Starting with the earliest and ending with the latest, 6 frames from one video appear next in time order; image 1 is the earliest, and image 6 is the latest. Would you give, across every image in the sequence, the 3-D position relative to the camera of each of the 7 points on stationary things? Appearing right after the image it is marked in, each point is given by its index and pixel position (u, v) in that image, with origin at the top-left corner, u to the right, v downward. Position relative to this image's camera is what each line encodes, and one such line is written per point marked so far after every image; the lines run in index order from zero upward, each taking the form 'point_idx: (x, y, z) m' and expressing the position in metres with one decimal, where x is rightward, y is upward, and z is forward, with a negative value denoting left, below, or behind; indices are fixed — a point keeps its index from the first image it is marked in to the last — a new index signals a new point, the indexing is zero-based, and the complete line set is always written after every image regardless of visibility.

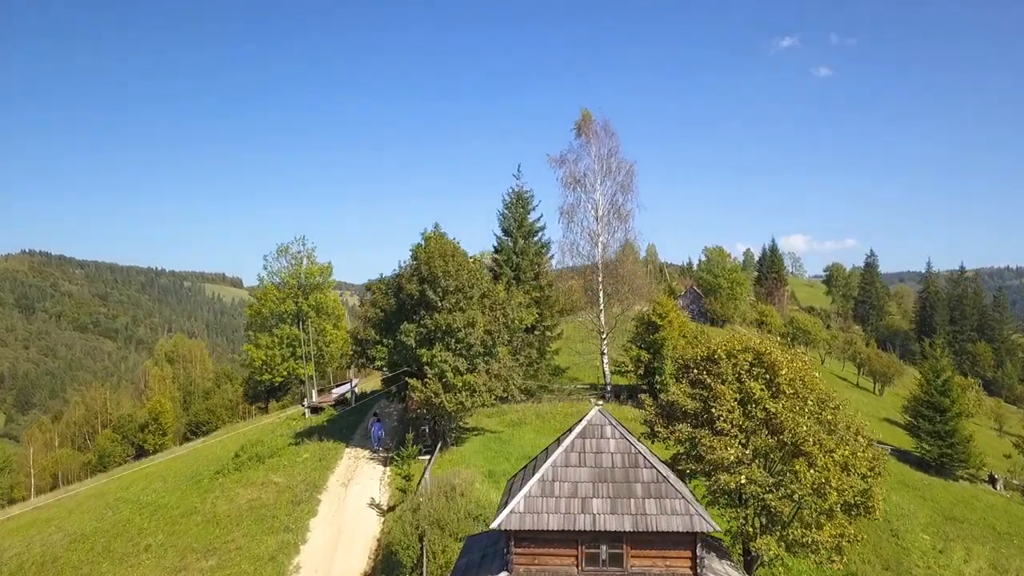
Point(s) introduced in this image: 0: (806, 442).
0: (+7.3, -3.9, +13.6) m
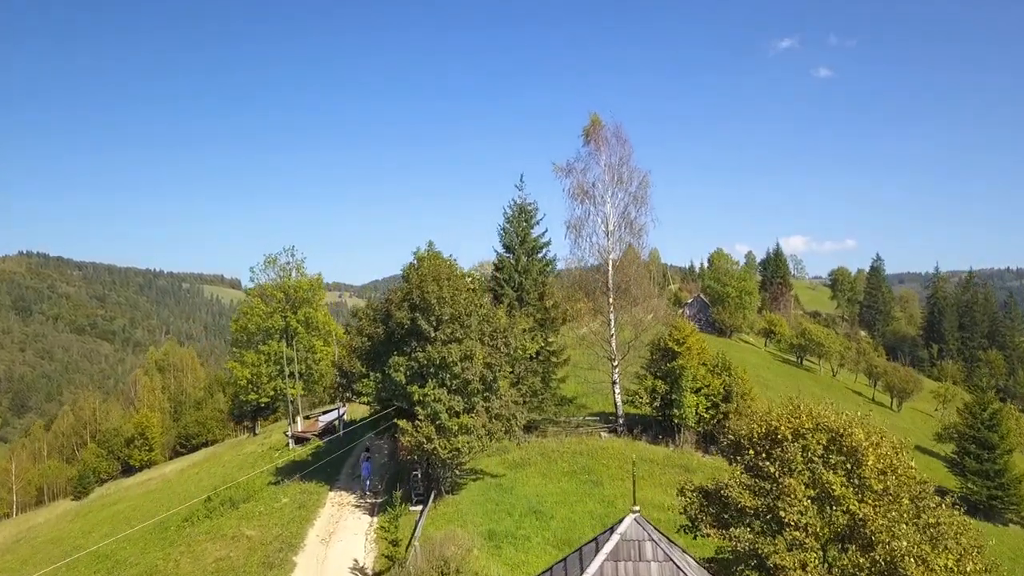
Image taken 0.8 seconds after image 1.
0: (+7.4, -5.1, +10.5) m
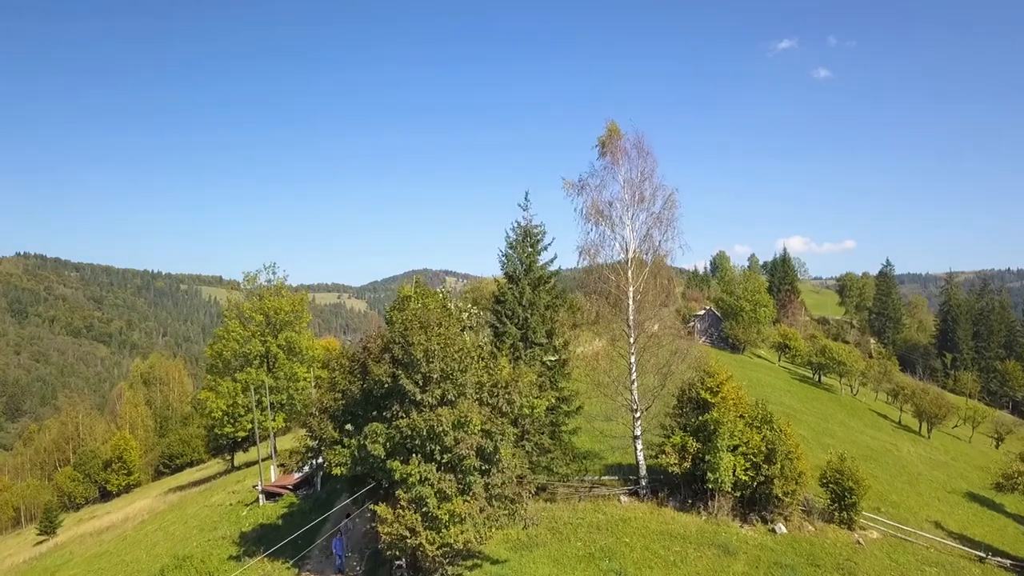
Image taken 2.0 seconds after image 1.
0: (+7.6, -6.9, +5.8) m
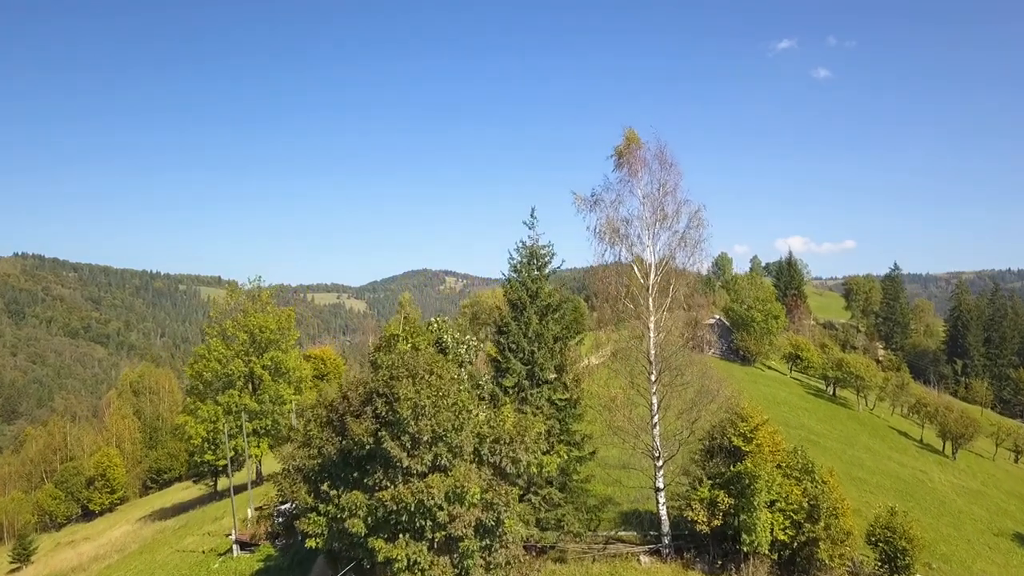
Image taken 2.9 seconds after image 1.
0: (+7.8, -8.2, +2.5) m
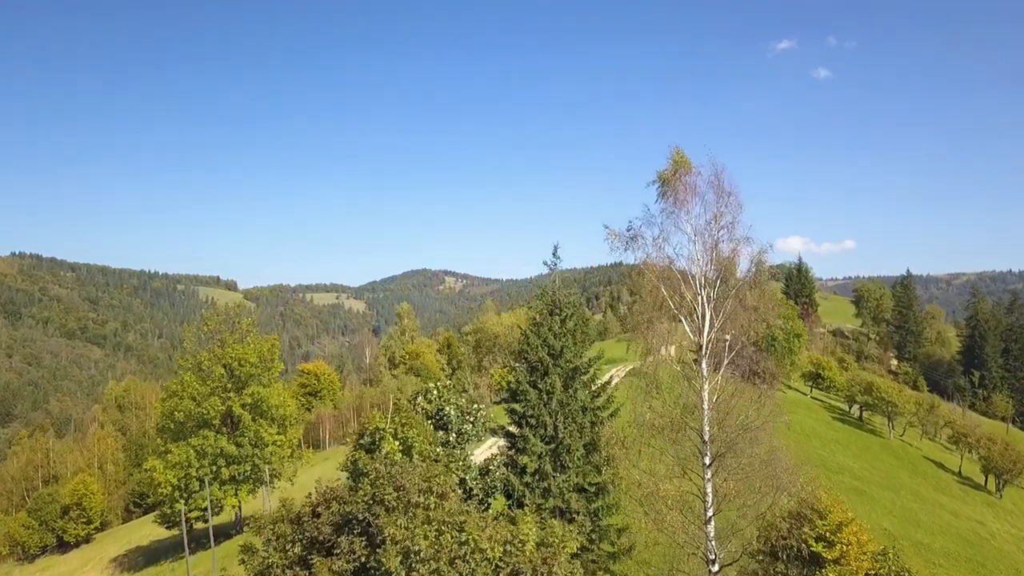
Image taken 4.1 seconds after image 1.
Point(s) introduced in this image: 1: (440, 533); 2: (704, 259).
0: (+8.5, -10.3, -2.2) m
1: (-1.6, -5.5, +12.6) m
2: (+6.8, +1.1, +19.6) m
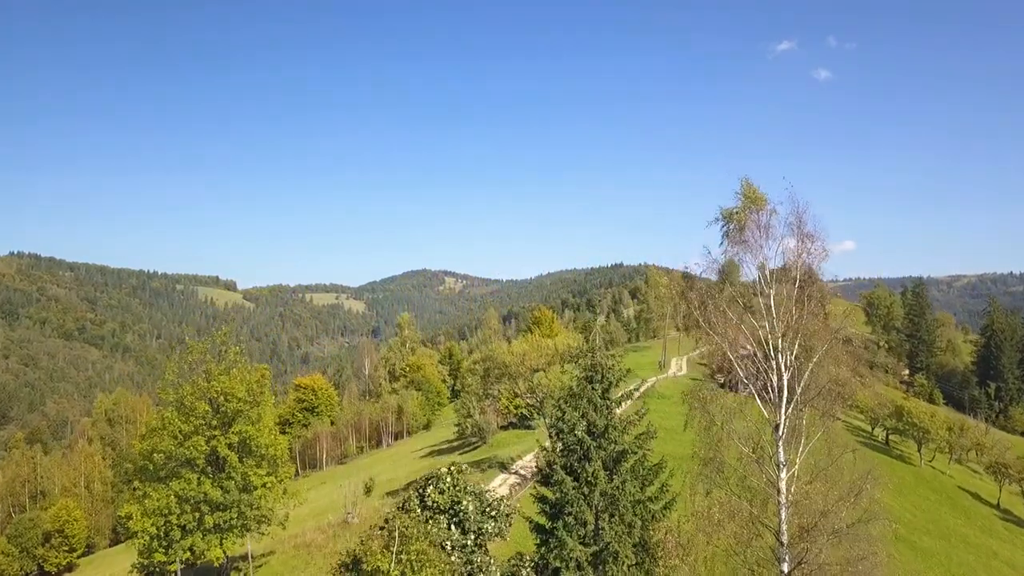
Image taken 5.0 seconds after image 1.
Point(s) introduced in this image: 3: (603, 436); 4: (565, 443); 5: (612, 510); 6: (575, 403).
0: (+9.4, -12.2, -5.8) m
1: (-0.7, -7.3, +9.0) m
2: (+7.7, -0.8, +16.0) m
3: (+2.7, -4.0, +16.2) m
4: (+1.3, -4.3, +16.3) m
5: (+2.9, -6.3, +15.7) m
6: (+1.5, -3.0, +16.7) m
